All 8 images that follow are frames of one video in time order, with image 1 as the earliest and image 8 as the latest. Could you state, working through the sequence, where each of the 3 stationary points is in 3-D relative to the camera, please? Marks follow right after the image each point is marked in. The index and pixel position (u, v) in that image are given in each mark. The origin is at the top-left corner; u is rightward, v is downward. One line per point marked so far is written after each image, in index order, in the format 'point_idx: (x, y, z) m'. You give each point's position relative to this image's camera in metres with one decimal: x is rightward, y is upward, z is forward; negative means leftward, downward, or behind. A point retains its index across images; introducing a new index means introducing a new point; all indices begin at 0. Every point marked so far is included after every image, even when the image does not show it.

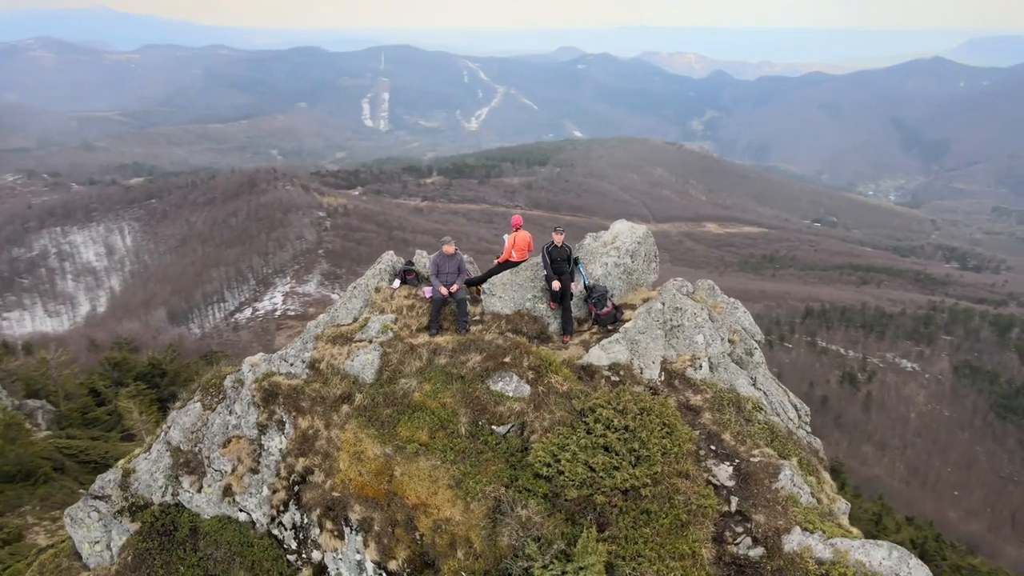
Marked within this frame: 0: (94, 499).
0: (-8.2, -4.1, +13.8) m
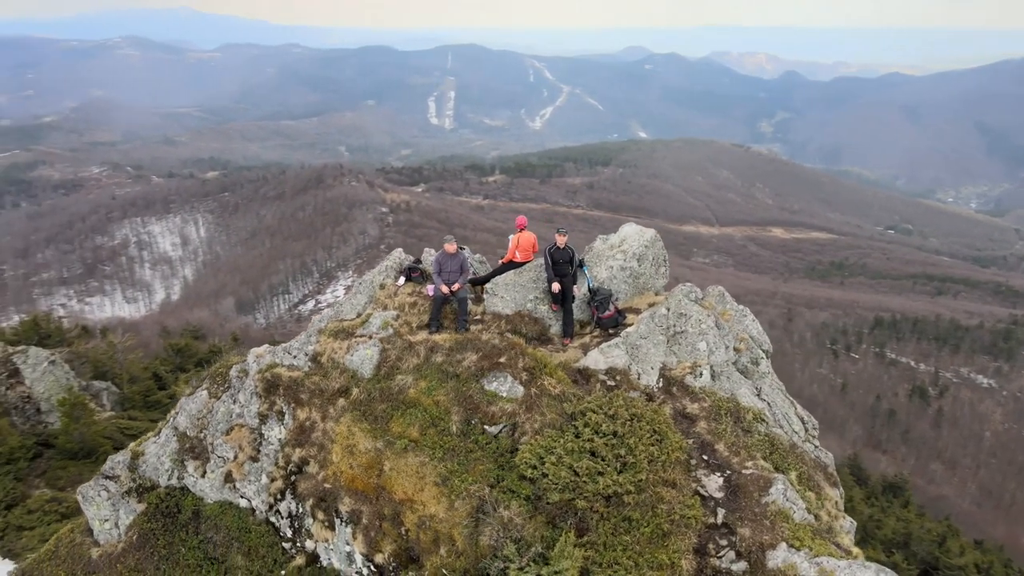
0: (-8.3, -3.8, +14.4) m
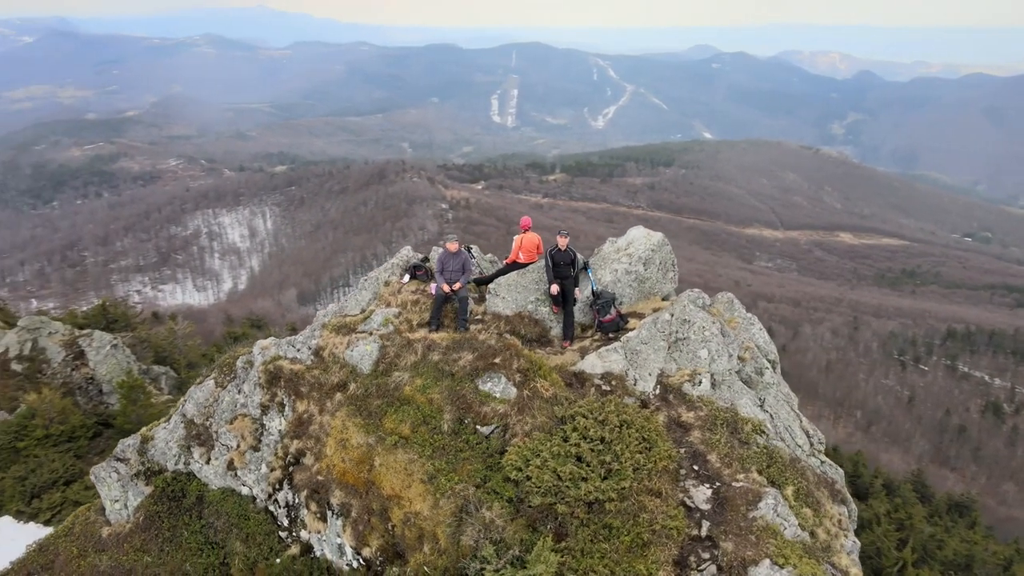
0: (-8.3, -3.6, +15.1) m
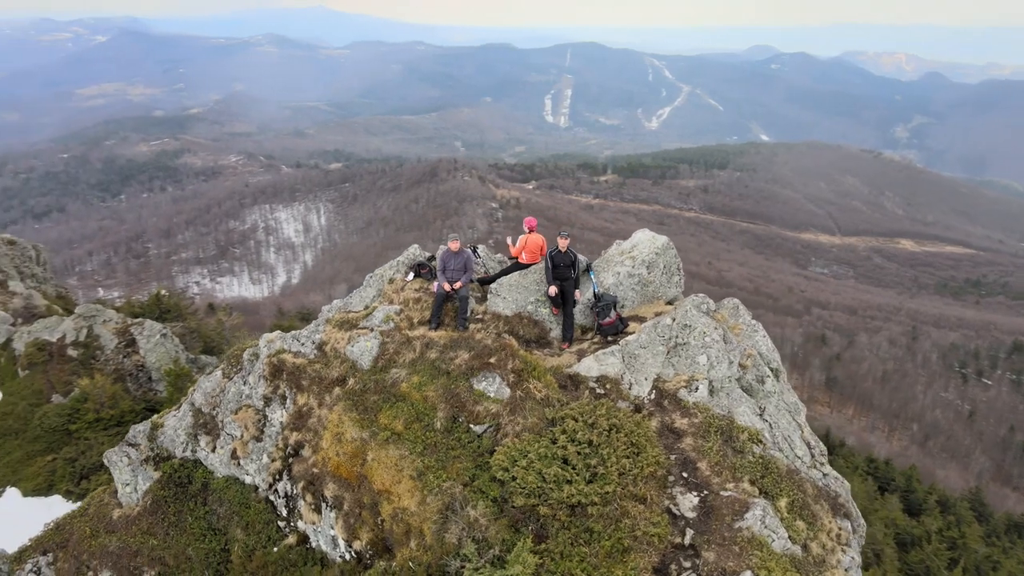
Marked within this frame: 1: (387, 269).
0: (-8.3, -3.4, +15.6) m
1: (-2.8, +0.4, +16.2) m
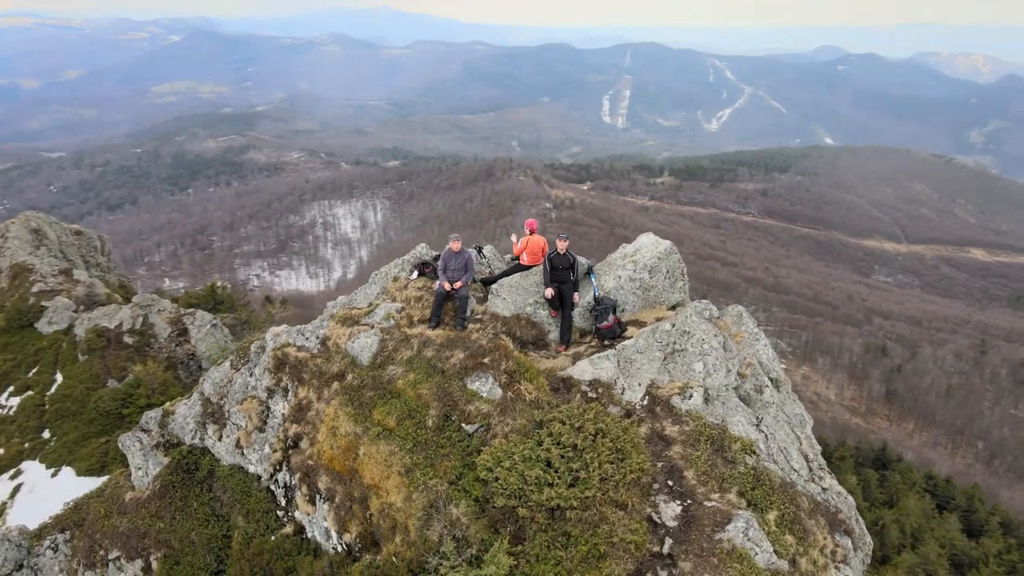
0: (-8.3, -3.2, +16.2) m
1: (-2.6, +0.5, +16.4) m
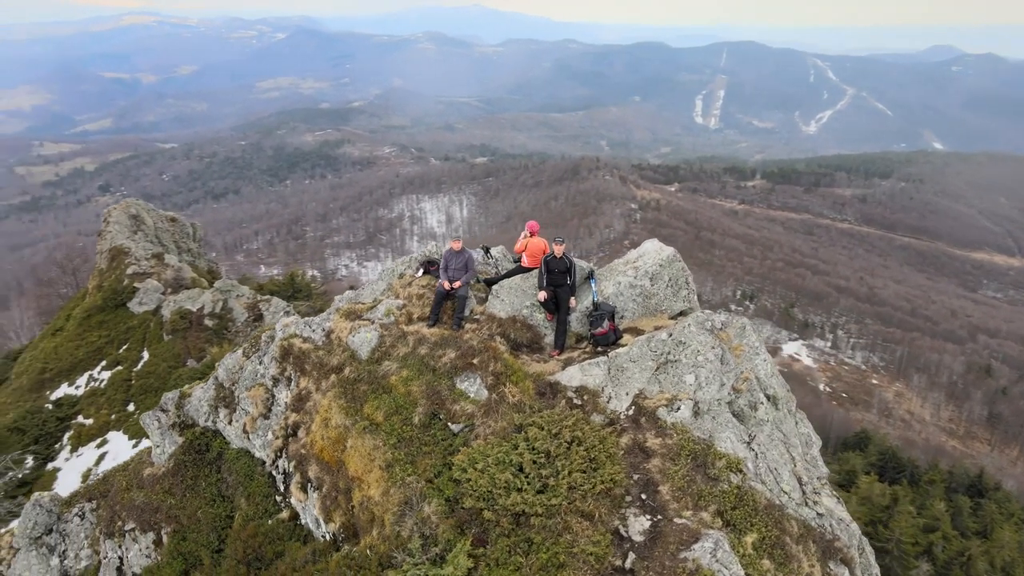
0: (-8.2, -2.9, +17.1) m
1: (-2.4, +0.5, +16.7) m
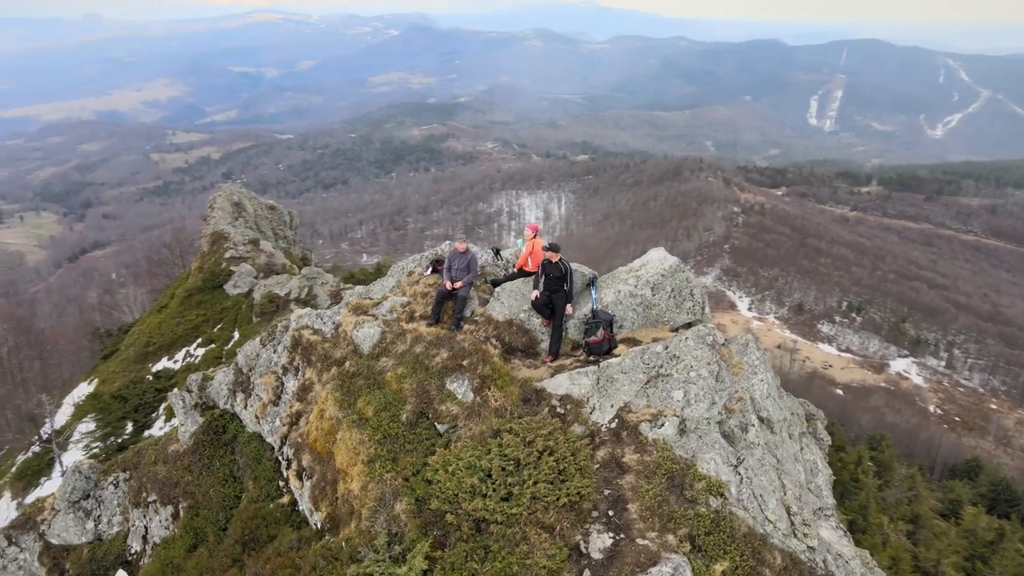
0: (-7.9, -2.6, +18.0) m
1: (-2.1, +0.6, +16.8) m
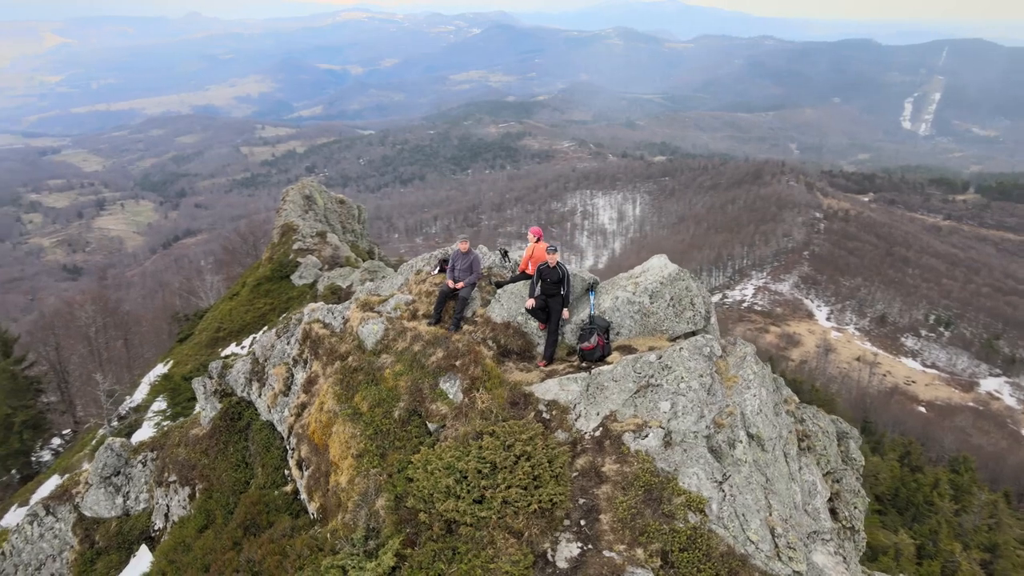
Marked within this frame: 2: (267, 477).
0: (-7.6, -2.3, +18.7) m
1: (-1.8, +0.6, +17.0) m
2: (-5.3, -4.1, +15.6) m
